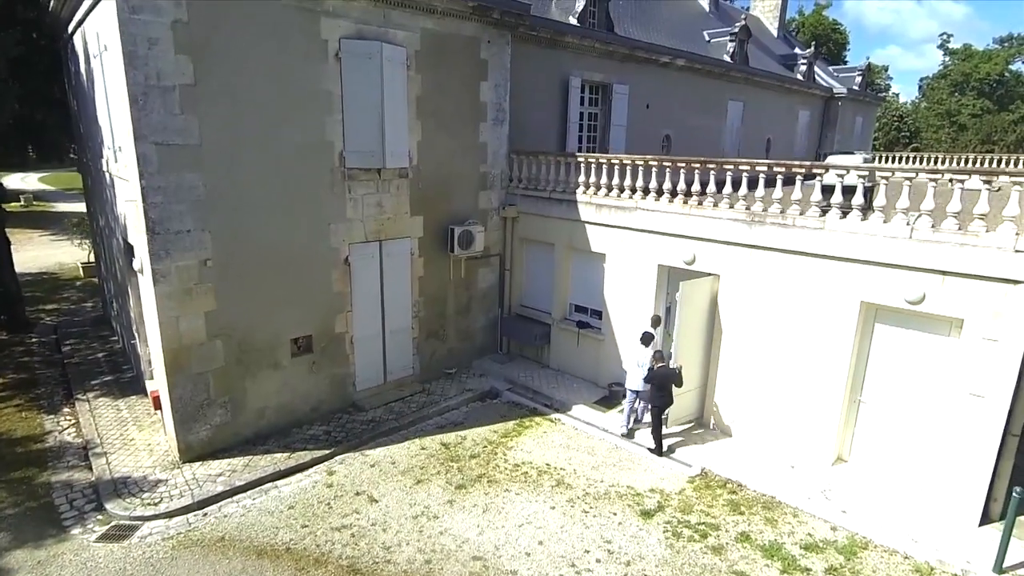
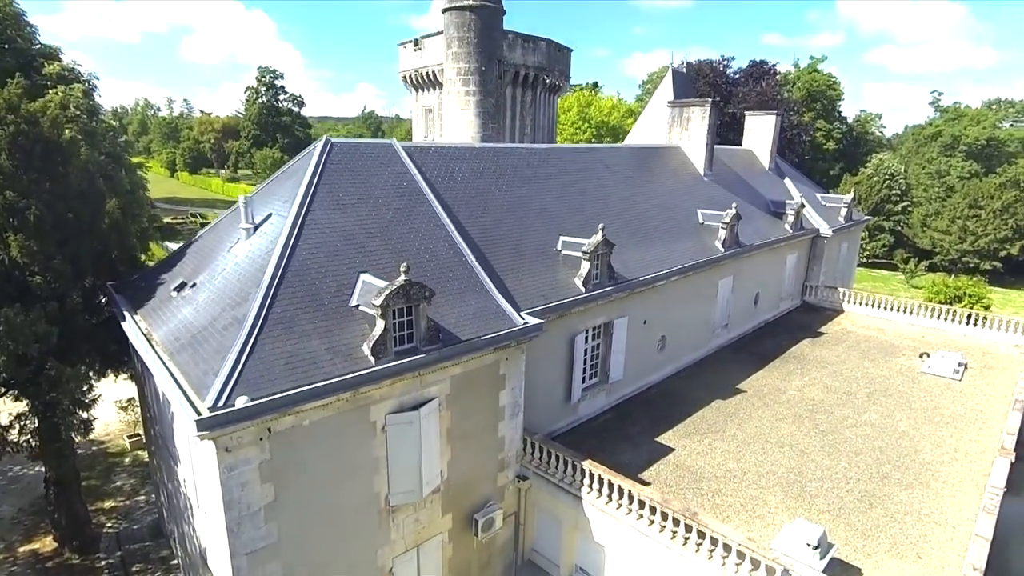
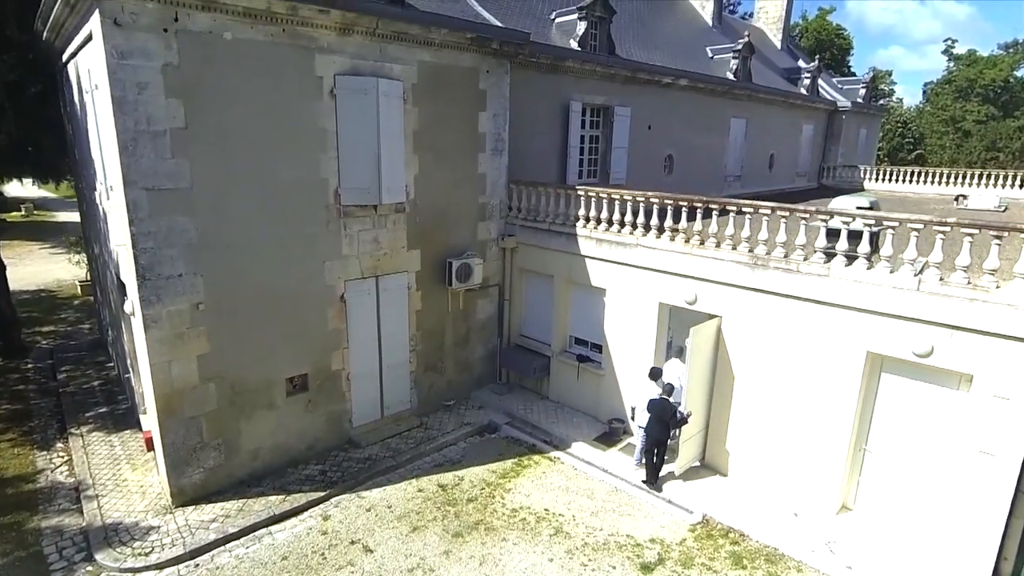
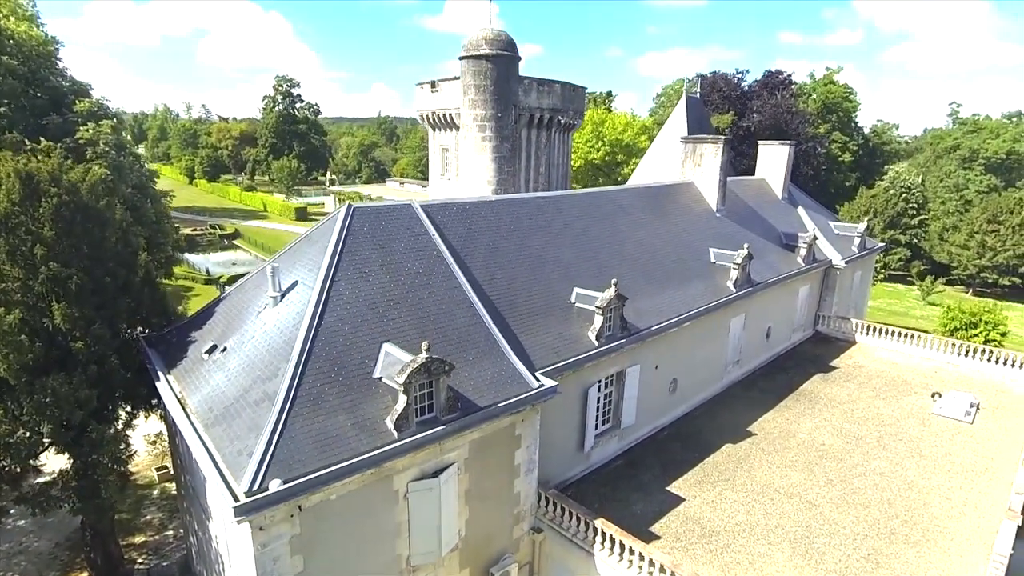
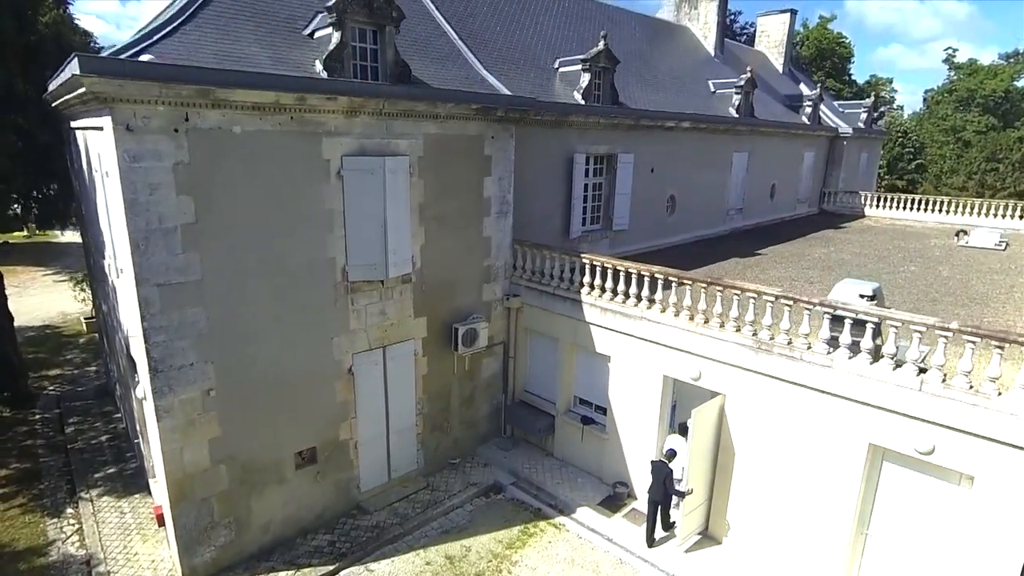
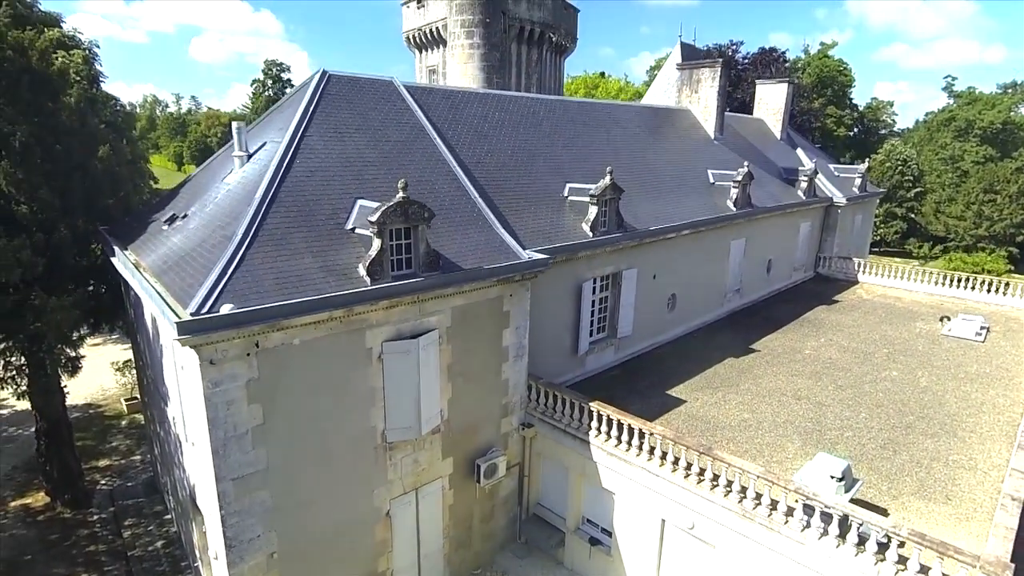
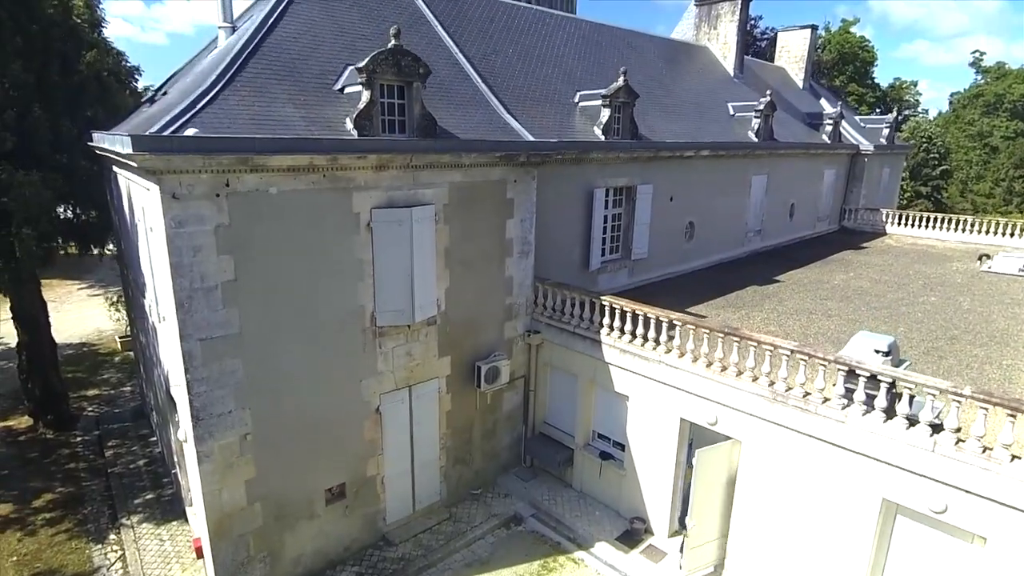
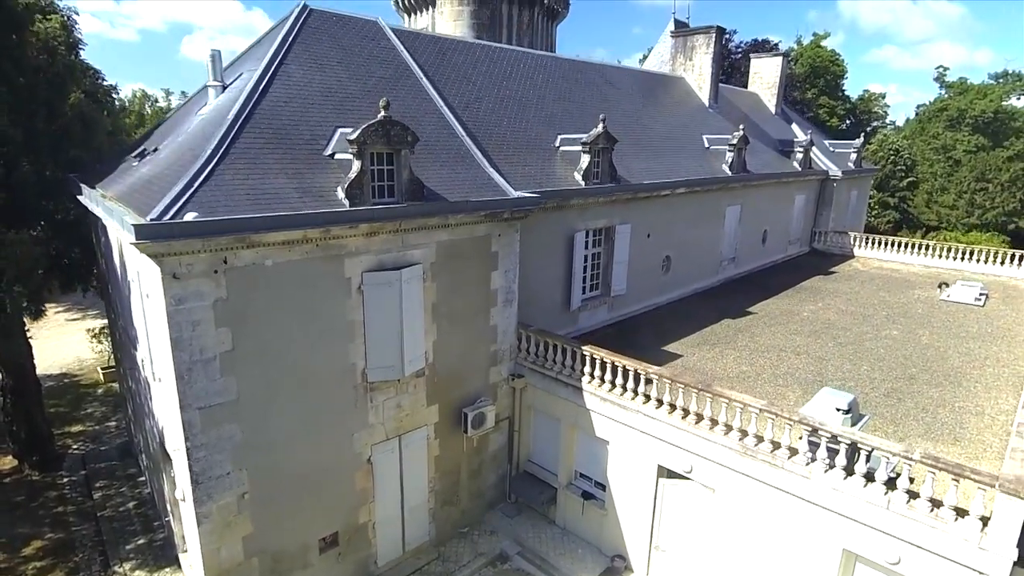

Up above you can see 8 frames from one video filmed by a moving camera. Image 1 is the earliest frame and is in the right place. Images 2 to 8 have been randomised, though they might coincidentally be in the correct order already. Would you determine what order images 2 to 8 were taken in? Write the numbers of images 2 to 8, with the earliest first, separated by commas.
3, 5, 7, 8, 6, 2, 4
